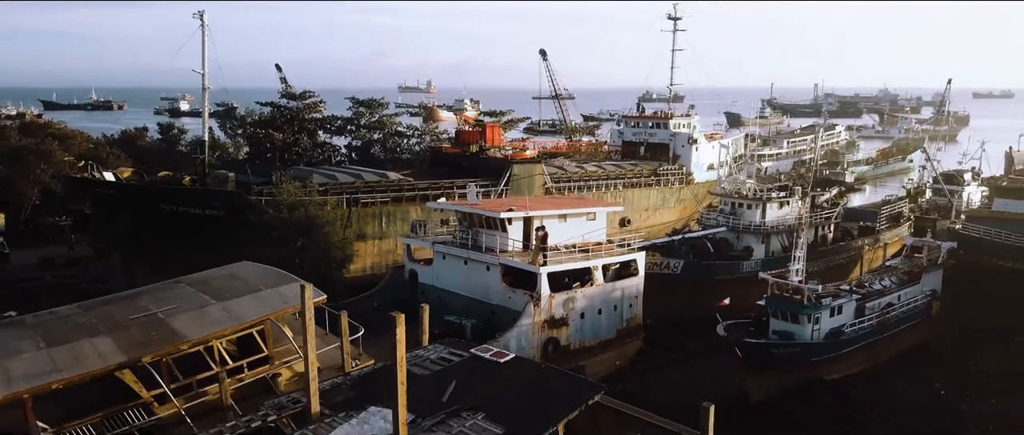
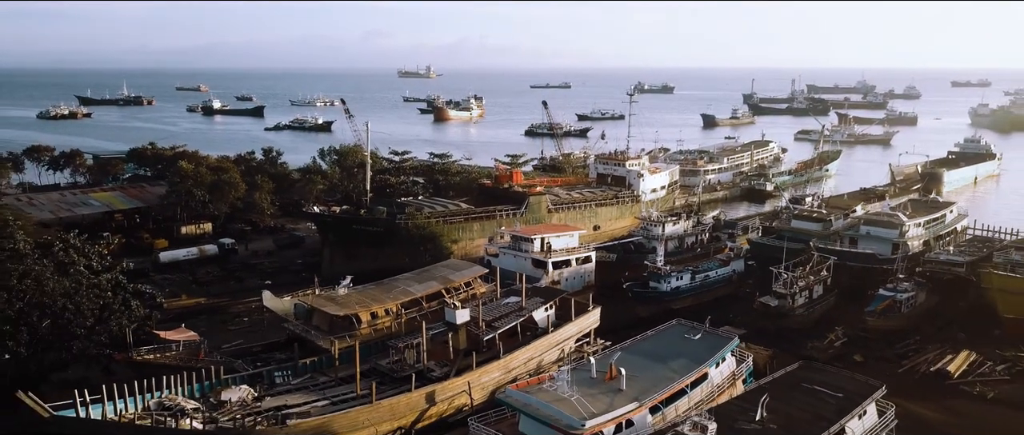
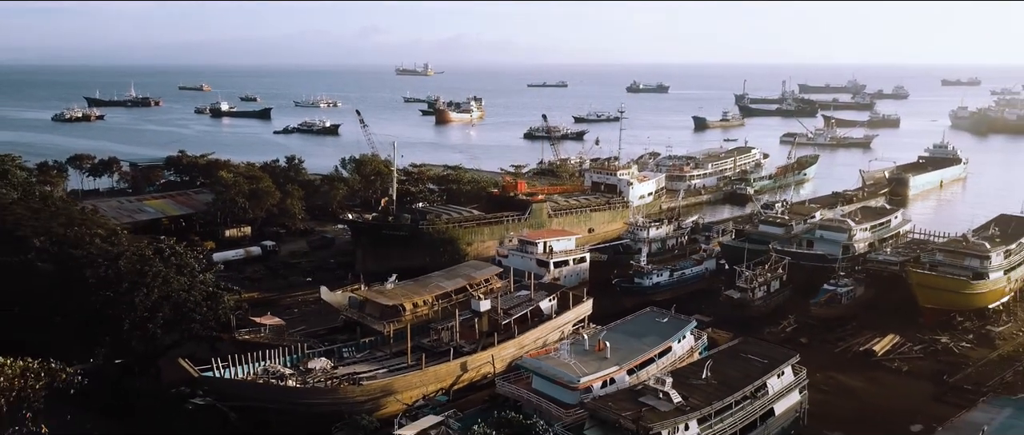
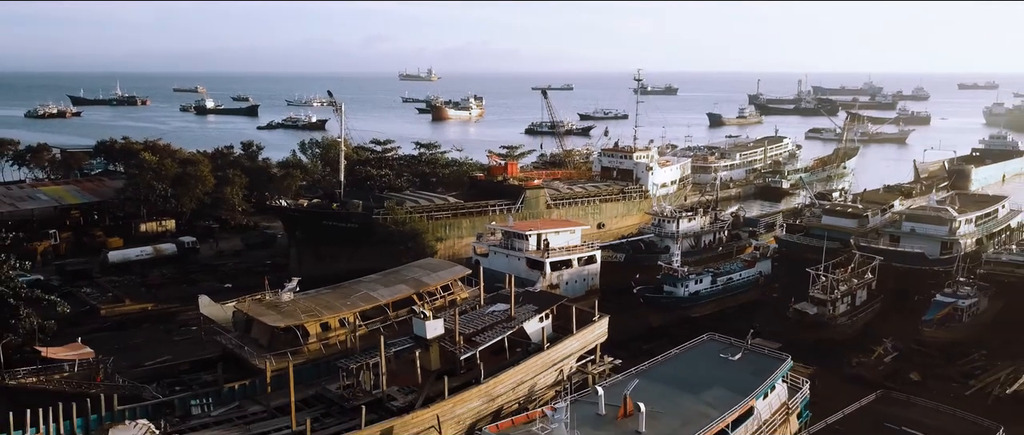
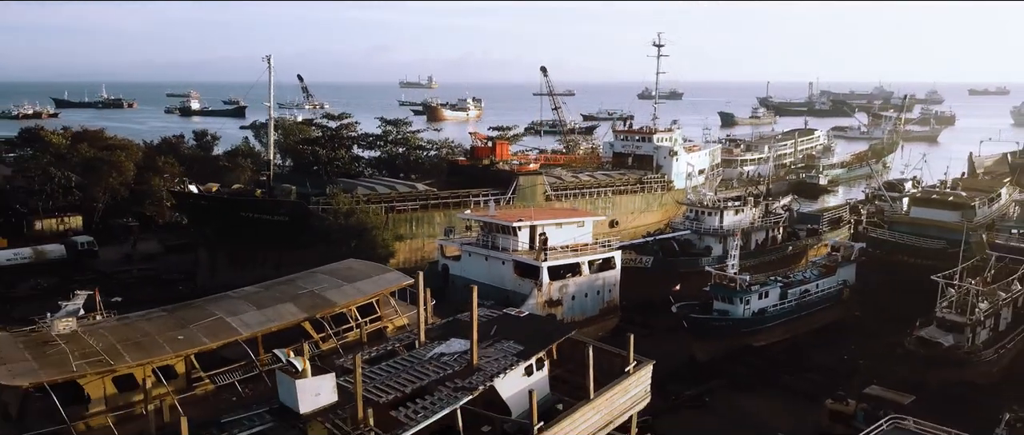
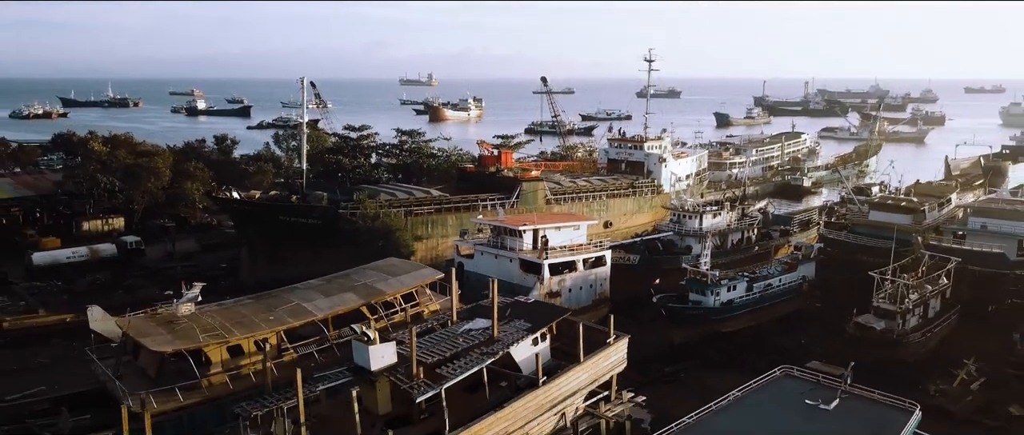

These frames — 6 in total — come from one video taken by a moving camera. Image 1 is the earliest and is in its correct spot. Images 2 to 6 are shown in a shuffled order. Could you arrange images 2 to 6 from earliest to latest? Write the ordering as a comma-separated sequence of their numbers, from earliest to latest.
5, 6, 4, 2, 3
